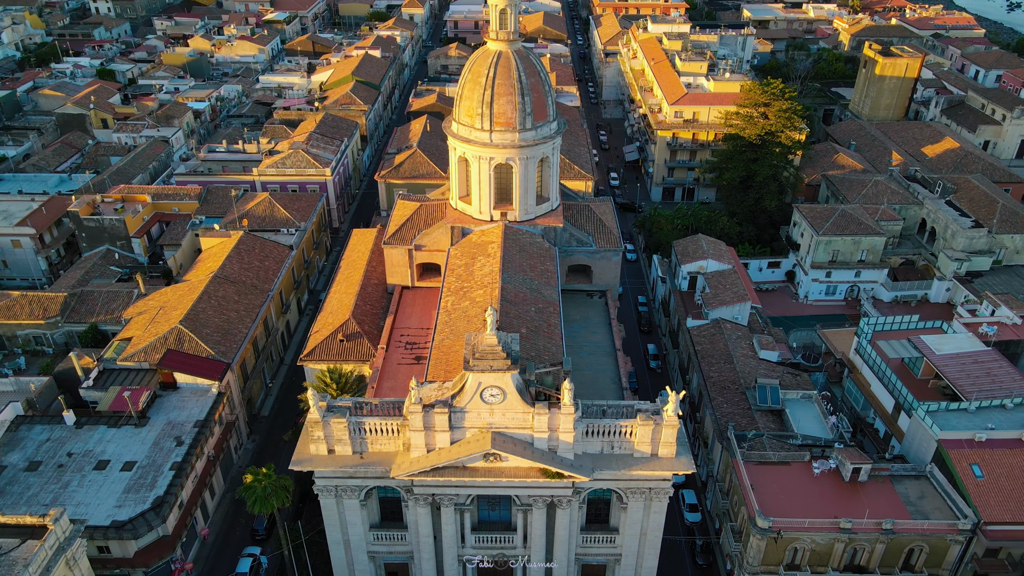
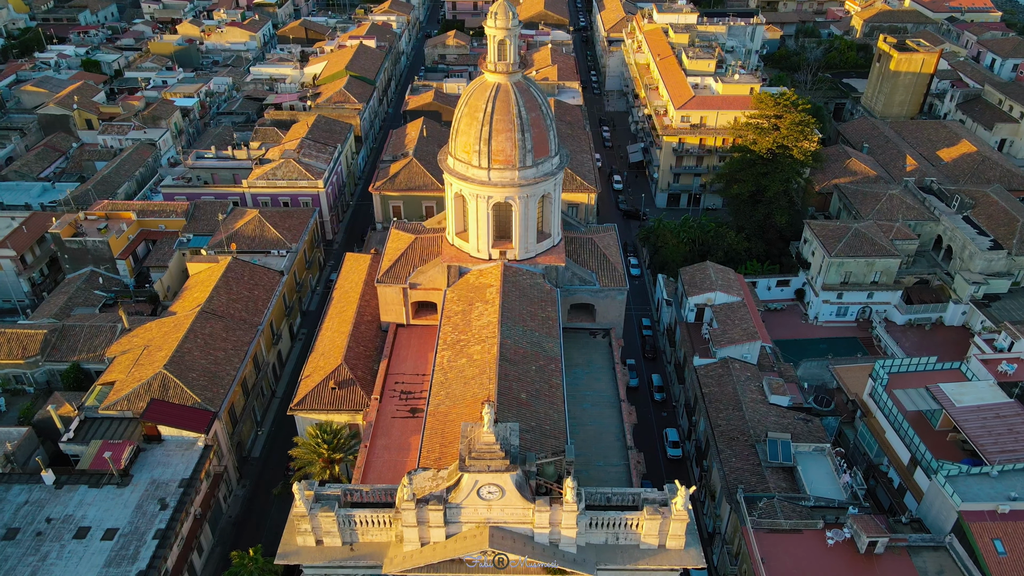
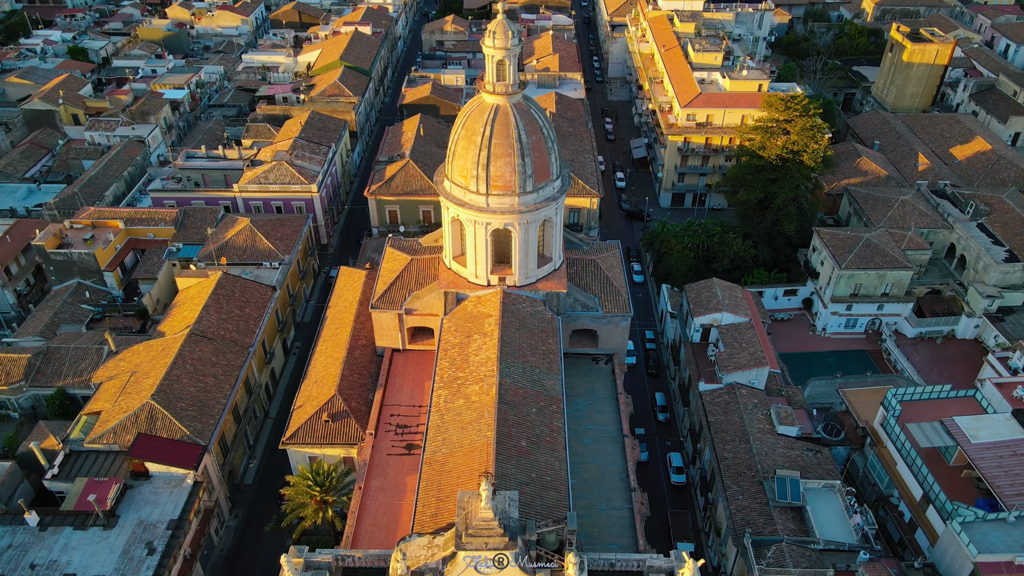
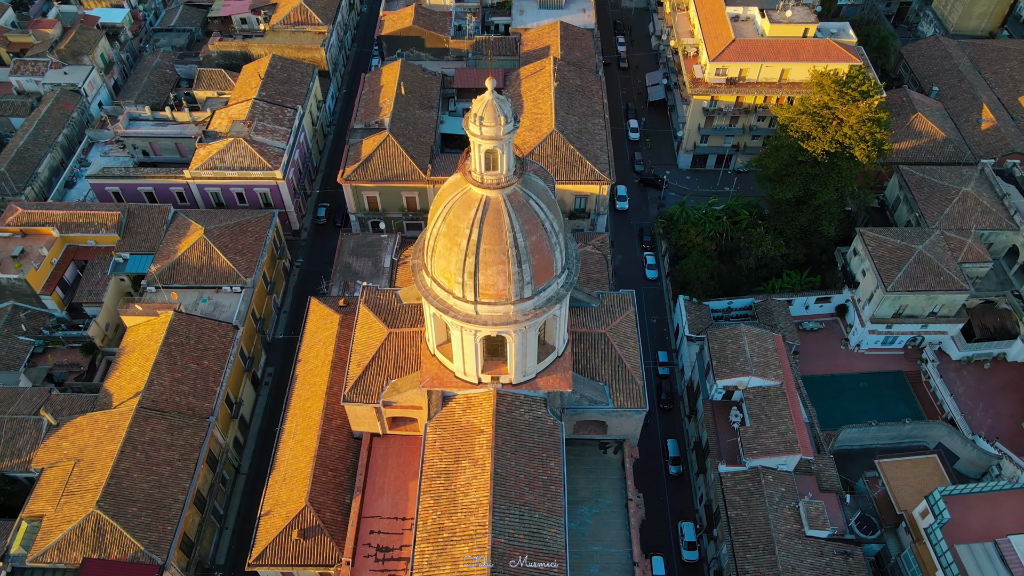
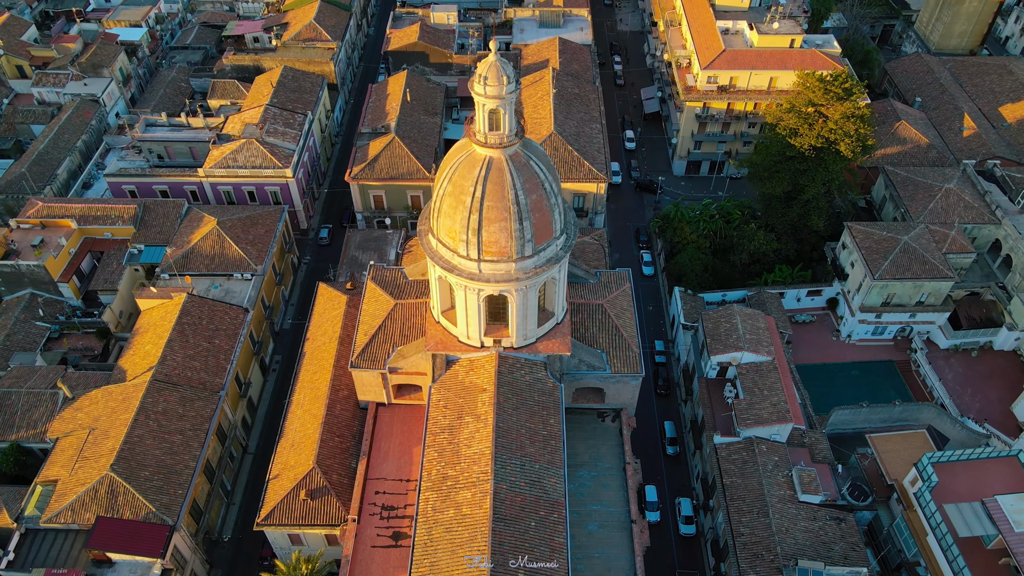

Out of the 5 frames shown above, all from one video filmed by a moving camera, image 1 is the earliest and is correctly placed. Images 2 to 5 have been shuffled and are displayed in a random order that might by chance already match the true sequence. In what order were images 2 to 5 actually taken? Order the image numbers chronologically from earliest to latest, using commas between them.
2, 3, 5, 4
